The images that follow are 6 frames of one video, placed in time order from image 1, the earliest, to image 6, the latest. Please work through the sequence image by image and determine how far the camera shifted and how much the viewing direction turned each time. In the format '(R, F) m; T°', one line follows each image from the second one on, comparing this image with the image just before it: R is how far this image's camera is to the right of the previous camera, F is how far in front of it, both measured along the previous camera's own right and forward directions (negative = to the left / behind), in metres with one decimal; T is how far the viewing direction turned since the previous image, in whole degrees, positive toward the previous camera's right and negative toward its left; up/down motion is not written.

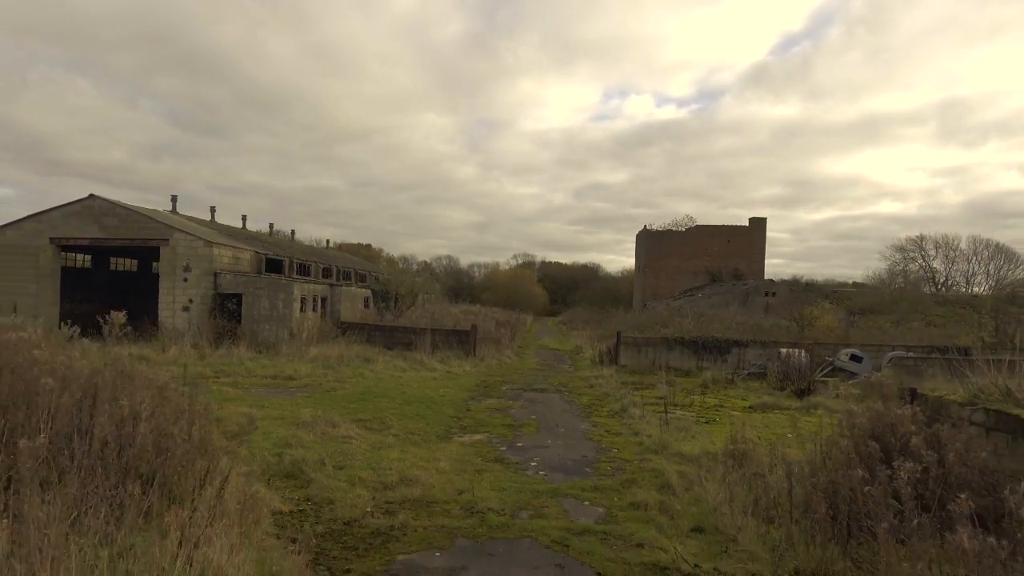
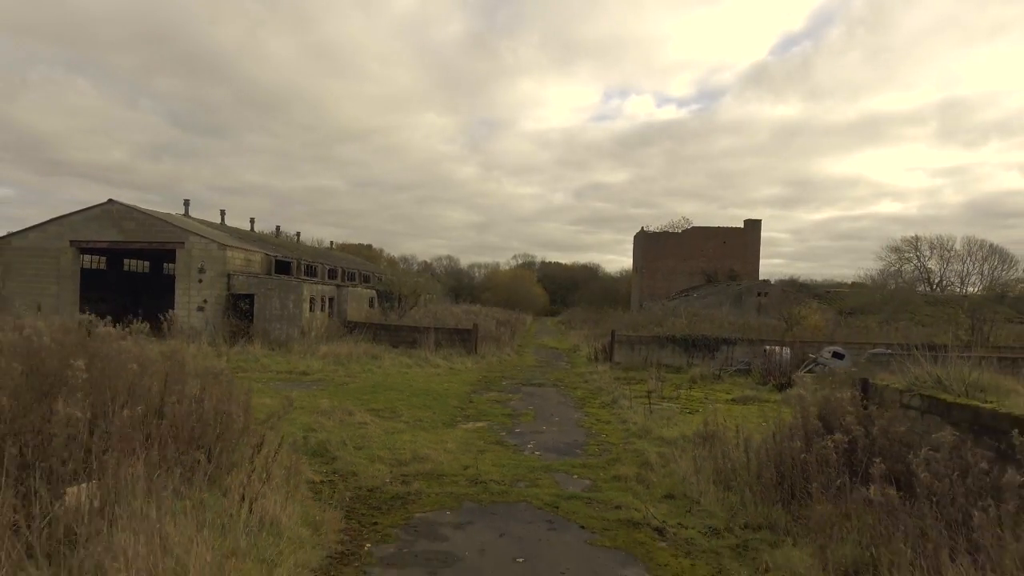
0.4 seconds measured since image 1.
(0.0, -0.8) m; 0°
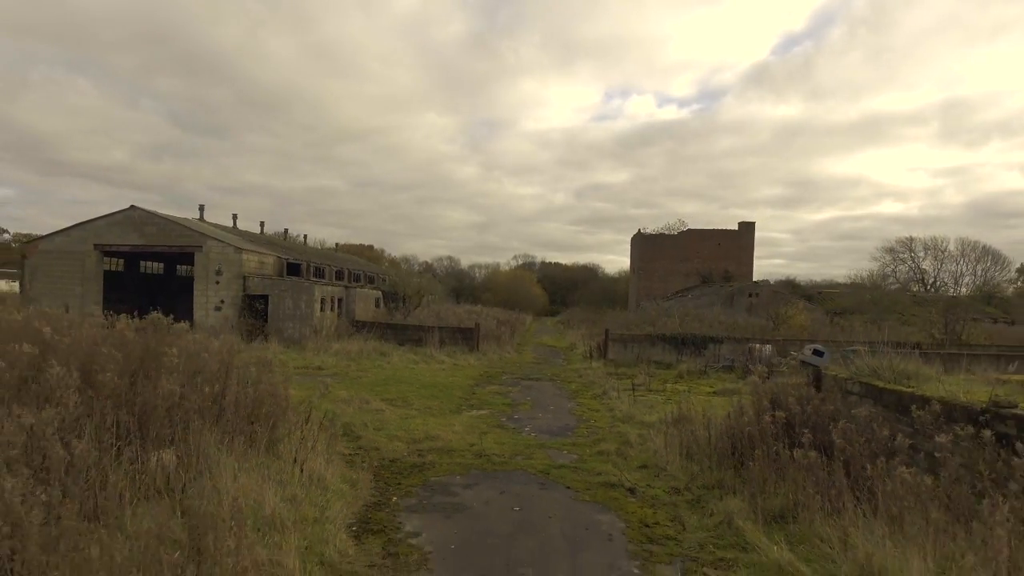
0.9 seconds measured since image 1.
(0.0, -1.1) m; 0°
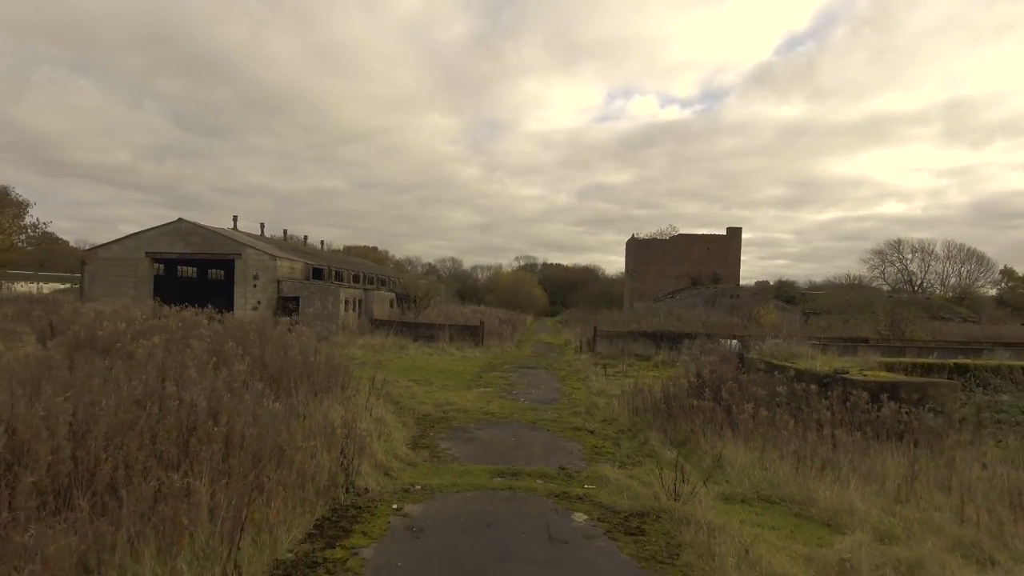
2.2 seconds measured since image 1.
(+0.1, -2.7) m; 0°
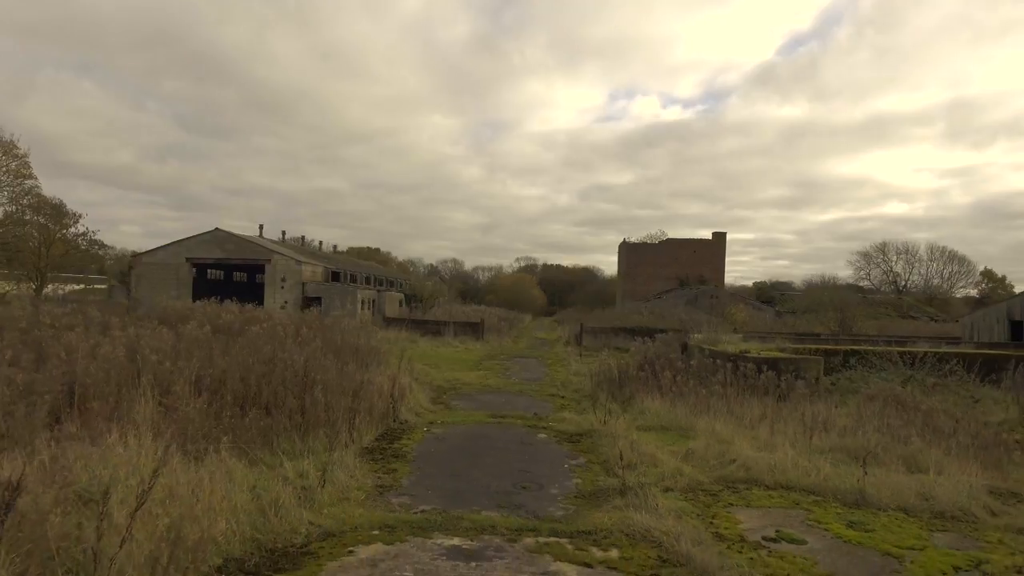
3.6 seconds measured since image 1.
(+0.2, -3.0) m; 0°
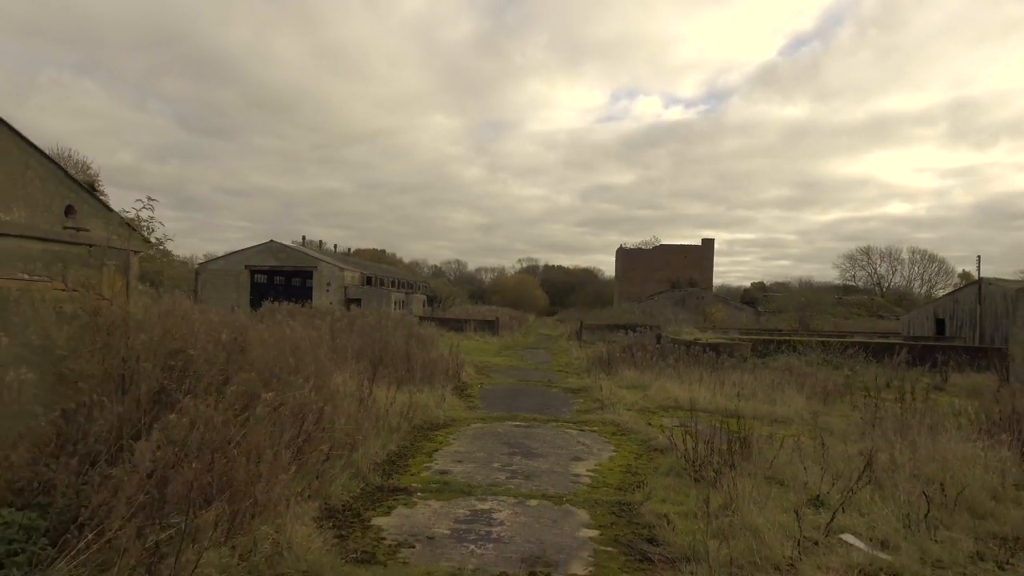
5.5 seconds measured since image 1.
(-0.4, -4.5) m; 0°
